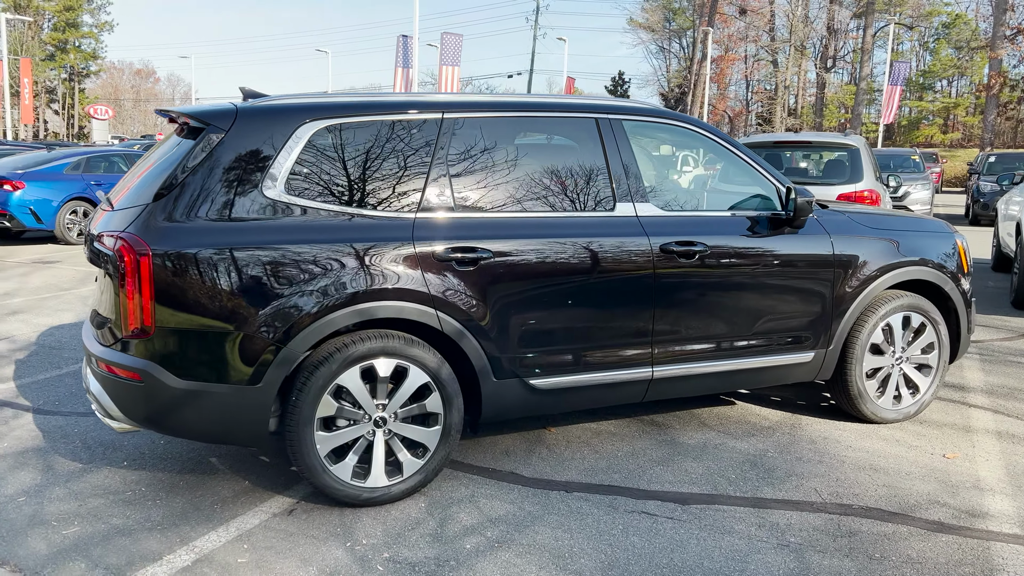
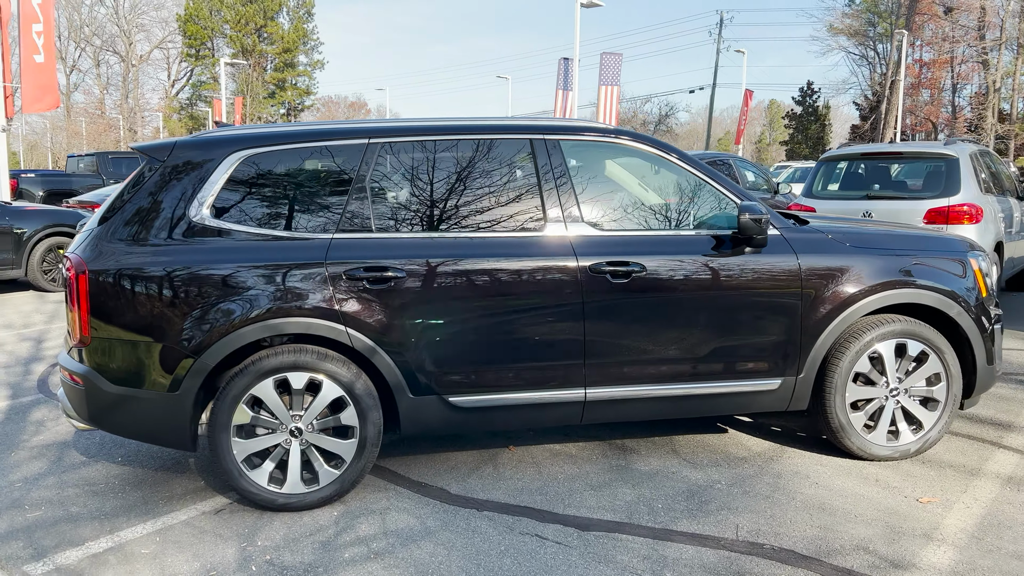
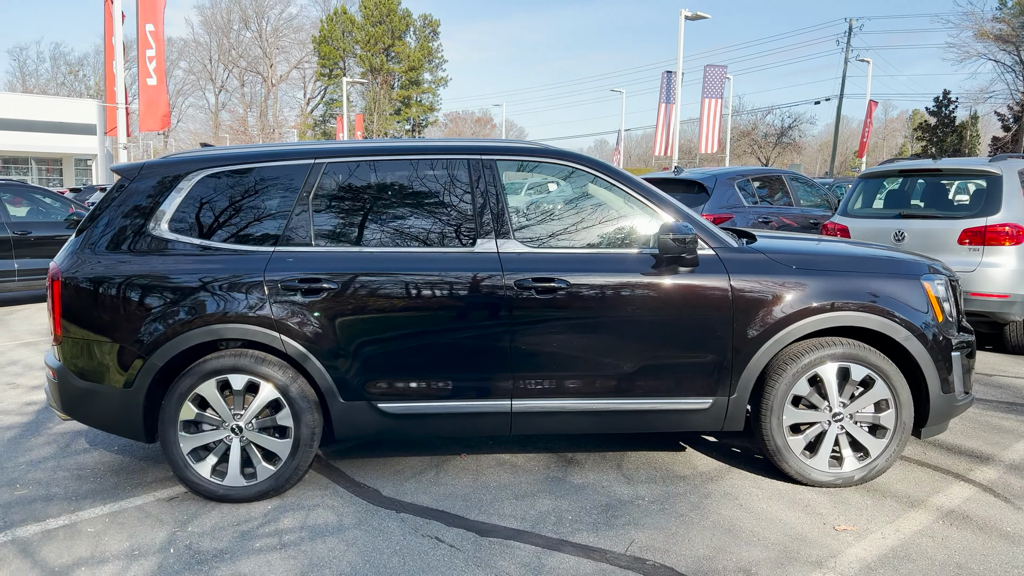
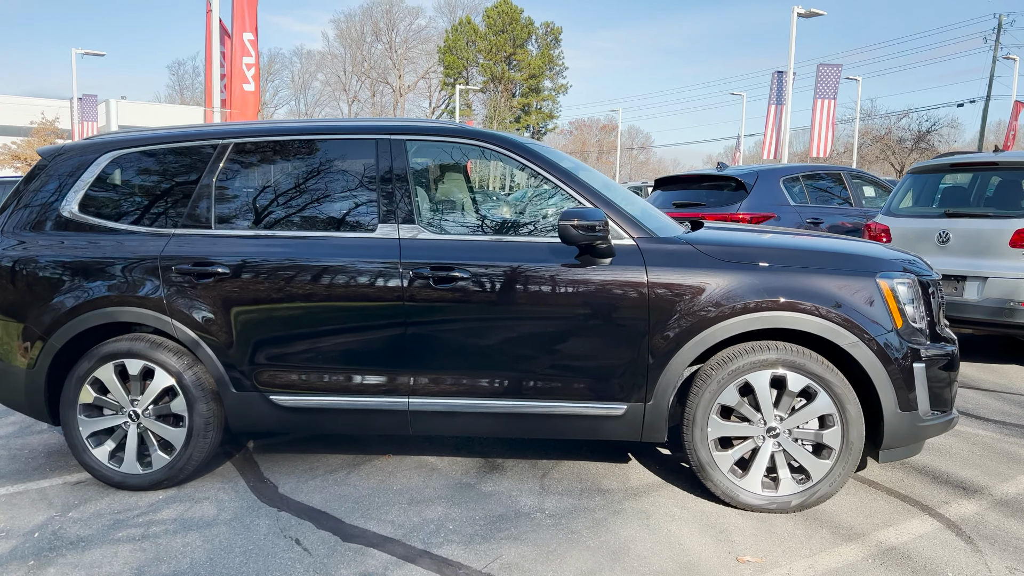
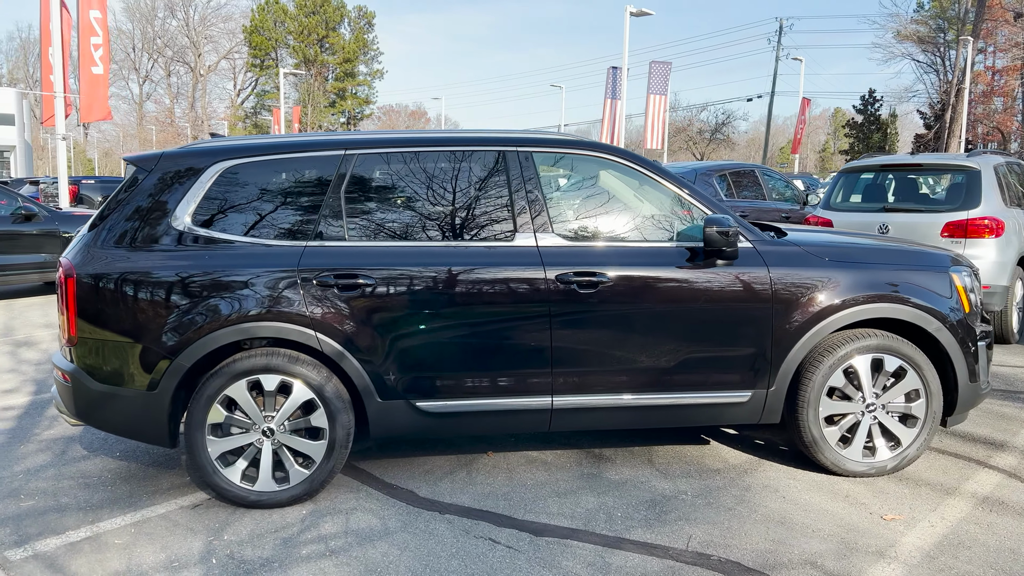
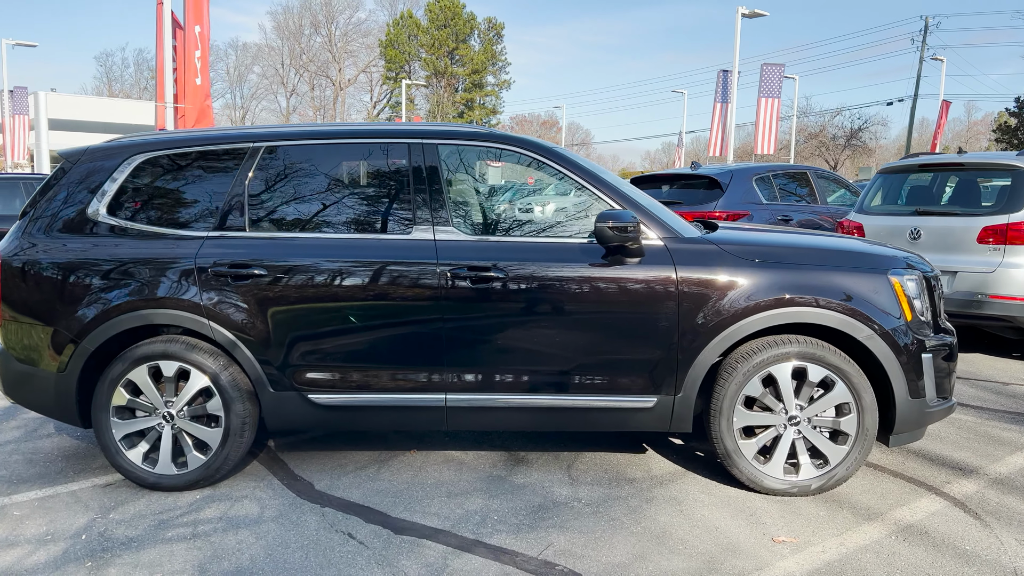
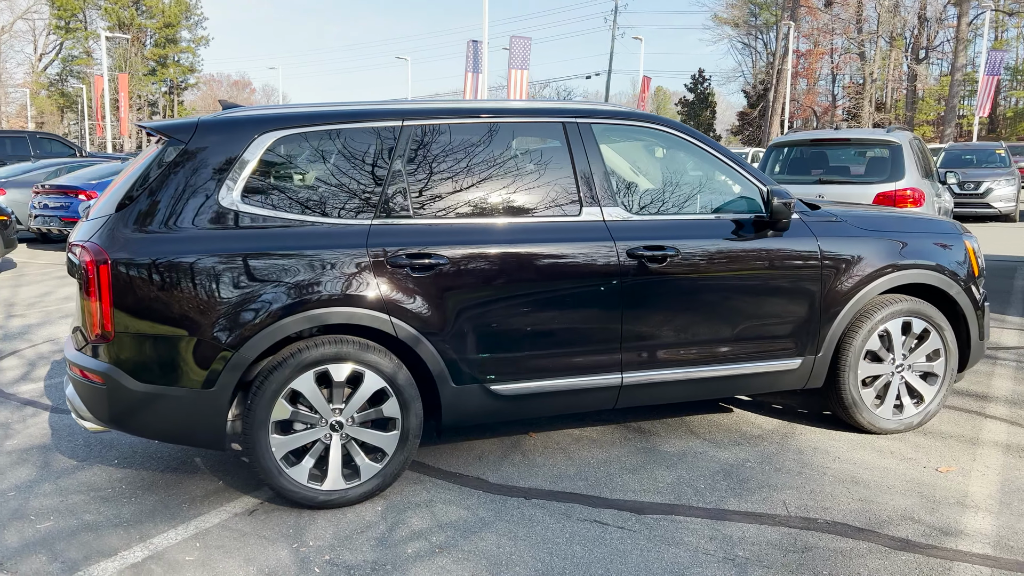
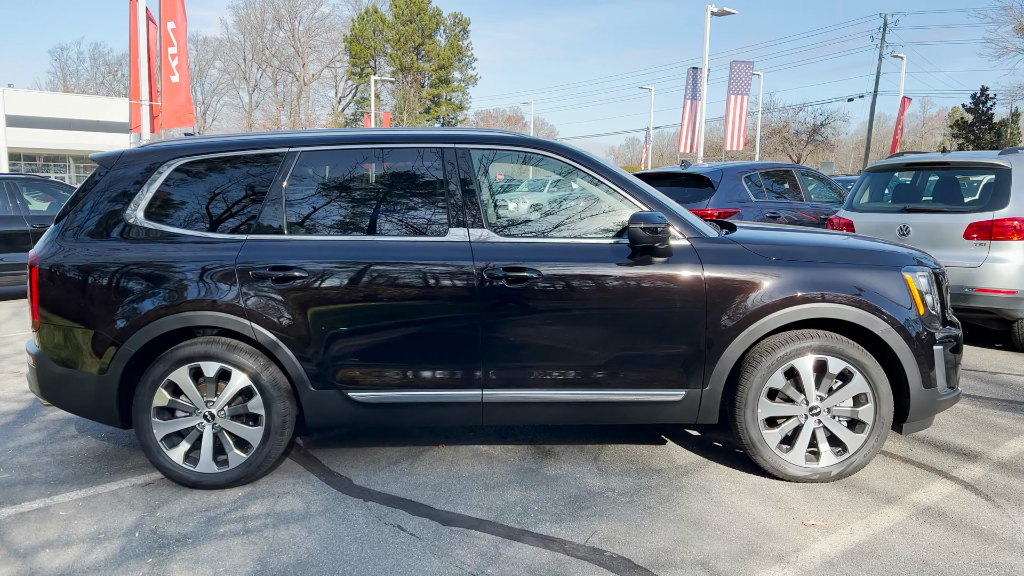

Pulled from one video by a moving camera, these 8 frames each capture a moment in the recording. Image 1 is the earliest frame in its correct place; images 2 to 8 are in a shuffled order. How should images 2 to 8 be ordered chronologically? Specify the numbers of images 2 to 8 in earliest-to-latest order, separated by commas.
7, 2, 5, 3, 8, 6, 4
